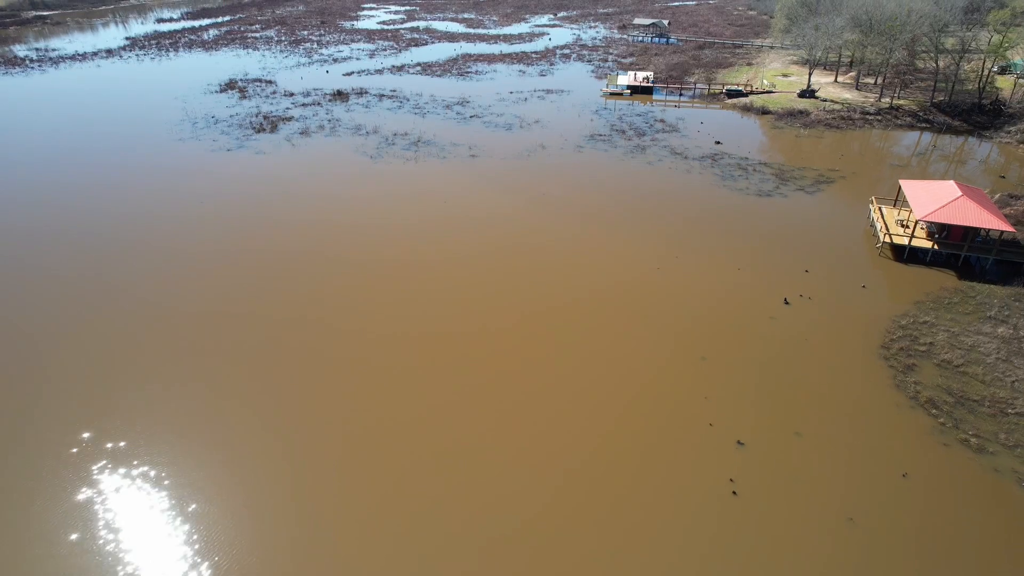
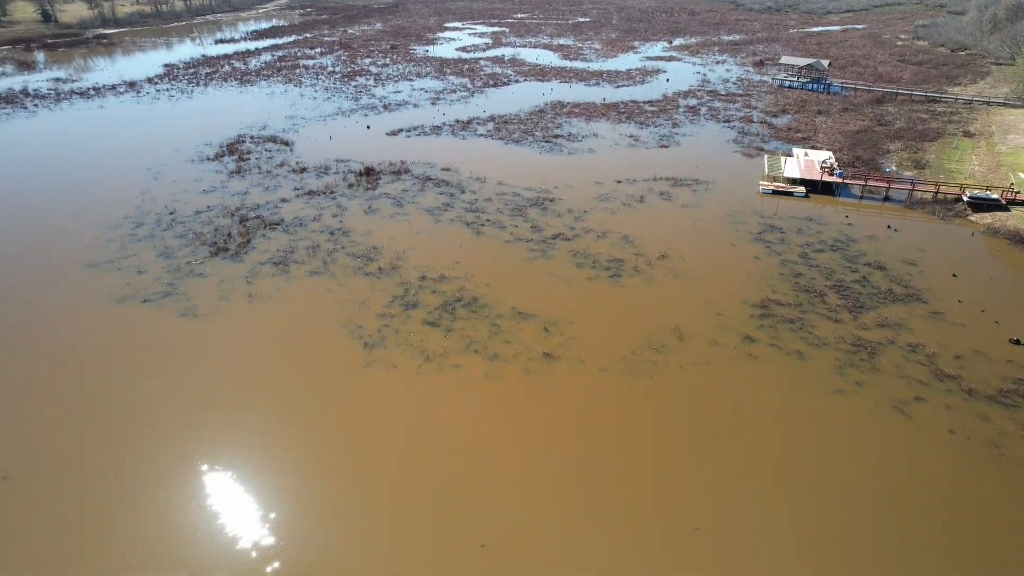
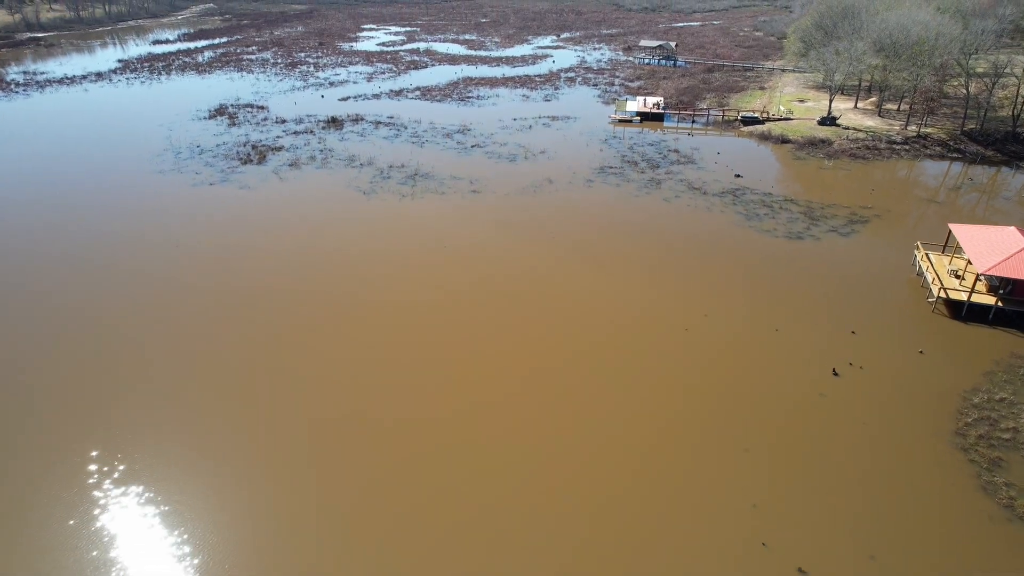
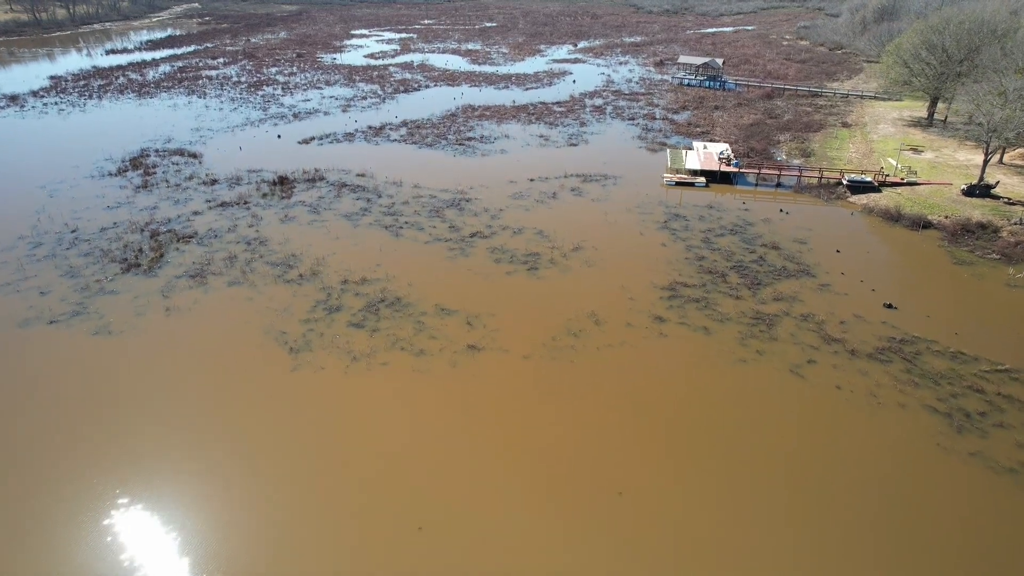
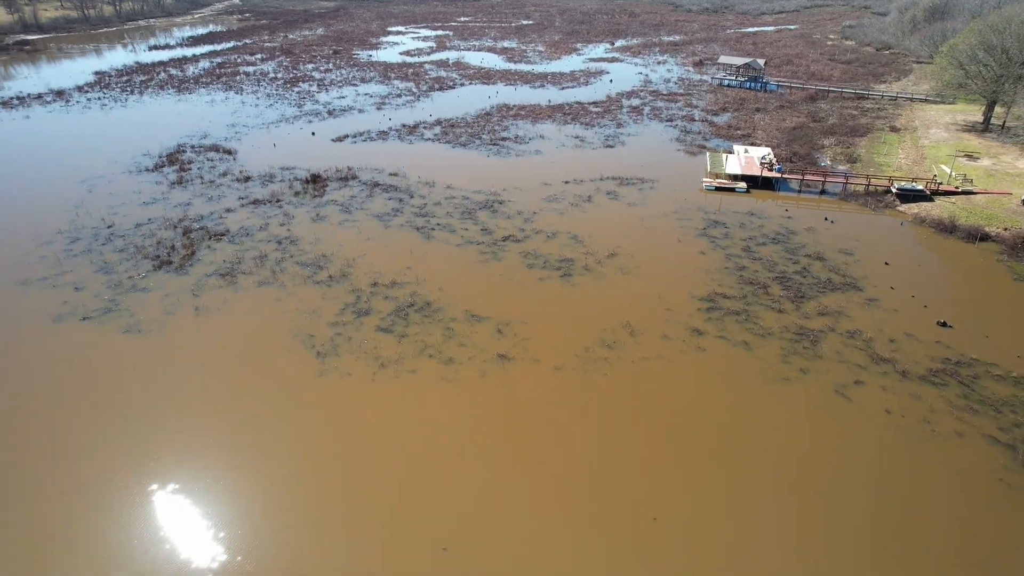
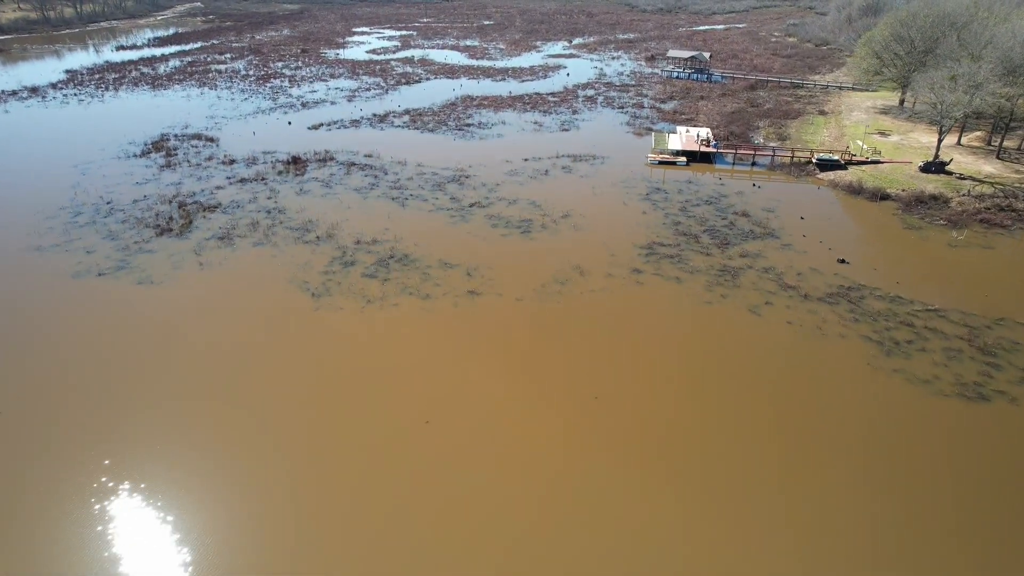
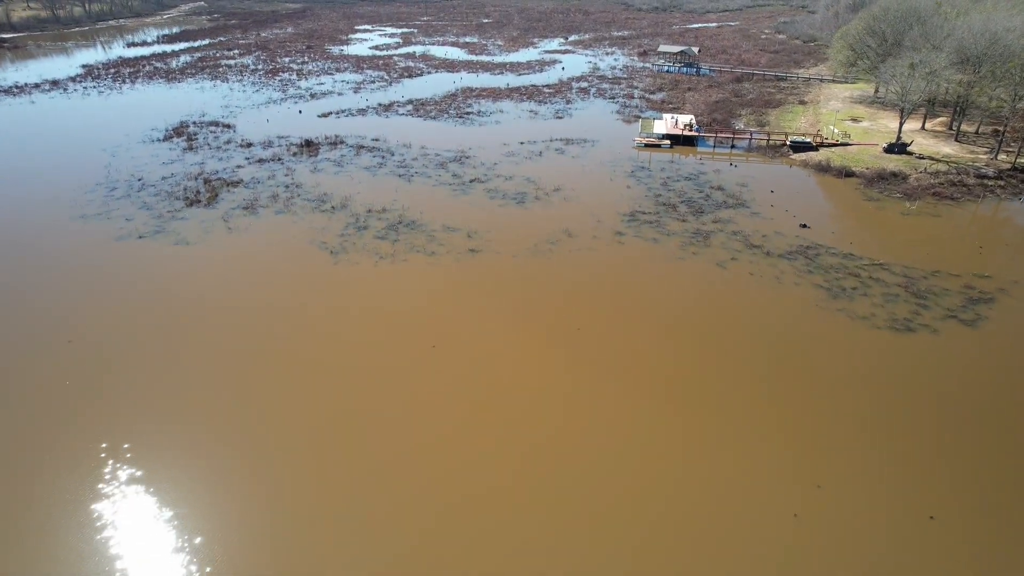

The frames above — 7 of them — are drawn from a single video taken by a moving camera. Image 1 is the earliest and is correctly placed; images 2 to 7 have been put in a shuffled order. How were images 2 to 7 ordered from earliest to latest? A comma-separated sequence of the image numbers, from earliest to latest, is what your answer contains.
3, 7, 6, 4, 5, 2
